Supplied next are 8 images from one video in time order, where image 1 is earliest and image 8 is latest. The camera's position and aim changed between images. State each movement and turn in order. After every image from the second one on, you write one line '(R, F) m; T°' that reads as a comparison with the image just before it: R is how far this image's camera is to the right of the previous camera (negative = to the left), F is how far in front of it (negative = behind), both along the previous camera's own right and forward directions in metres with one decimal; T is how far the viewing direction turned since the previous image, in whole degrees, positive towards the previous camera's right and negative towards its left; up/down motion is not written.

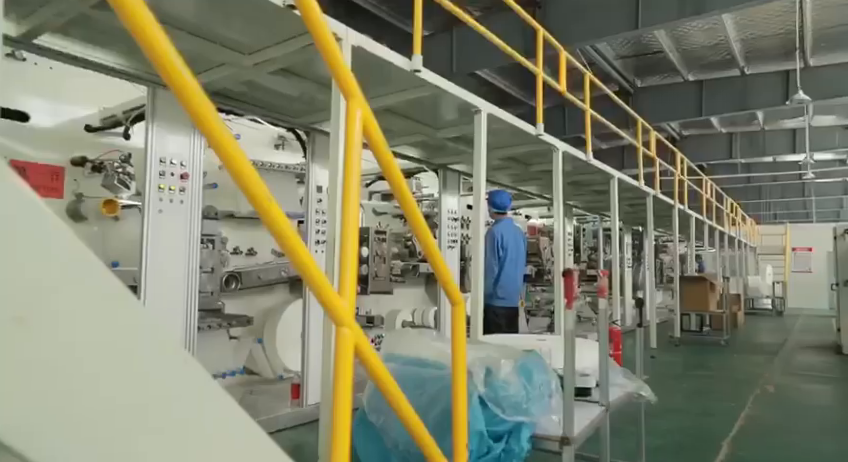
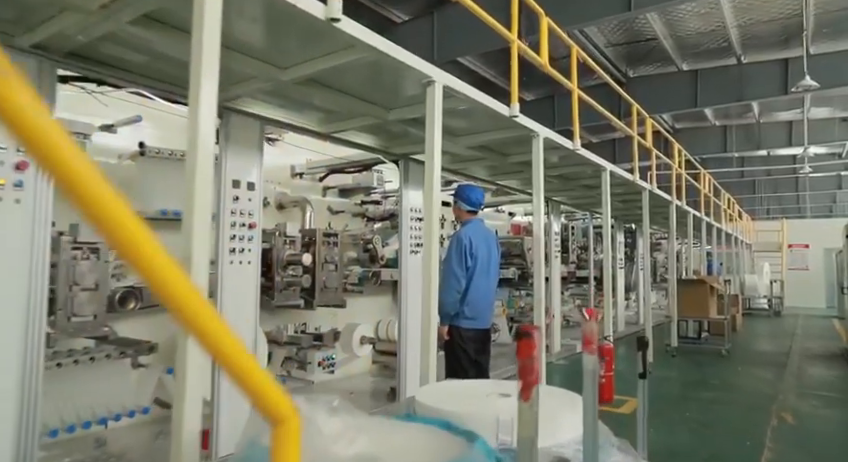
(+0.3, +0.8) m; +1°
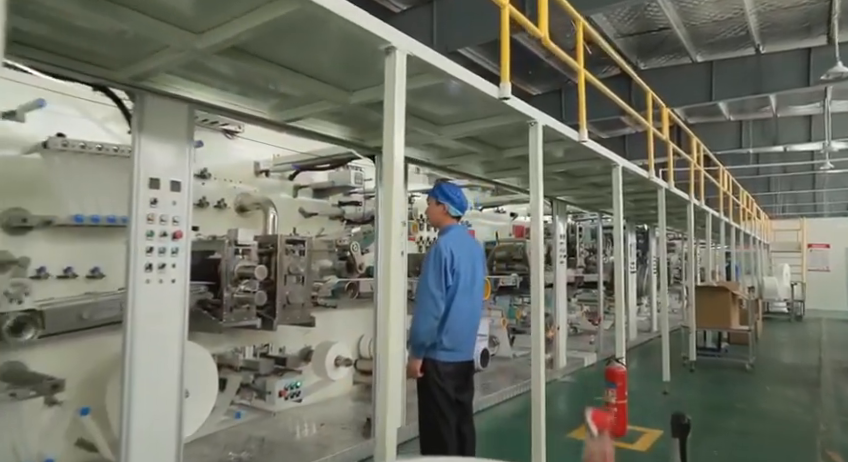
(+0.2, +0.6) m; -1°
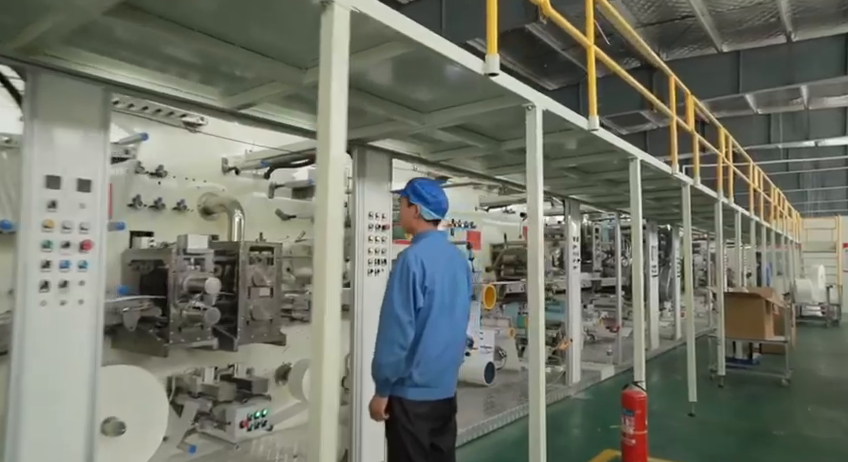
(+0.2, +0.5) m; -2°
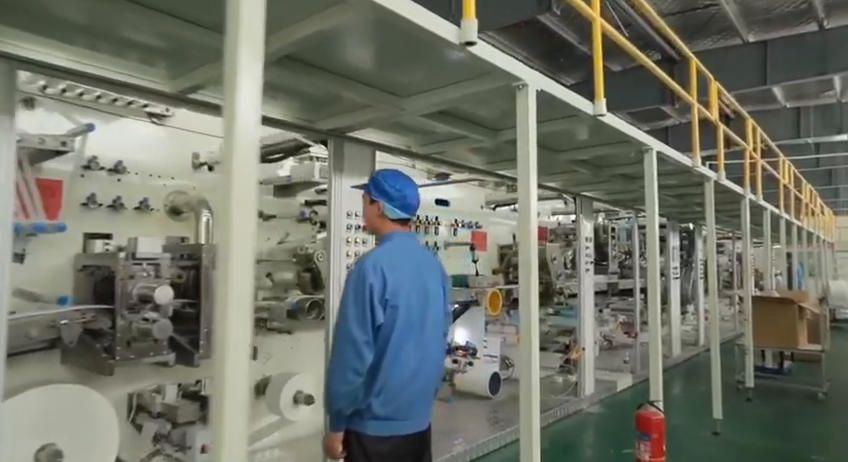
(+0.2, +0.4) m; -2°
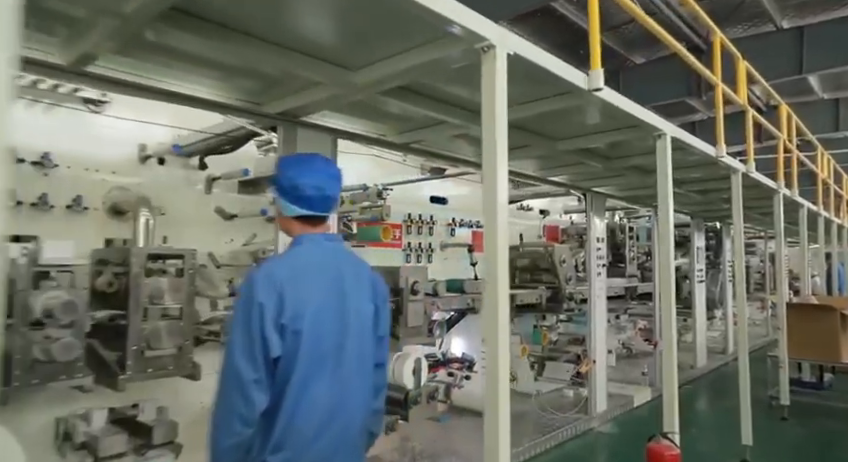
(+0.3, +0.5) m; -3°
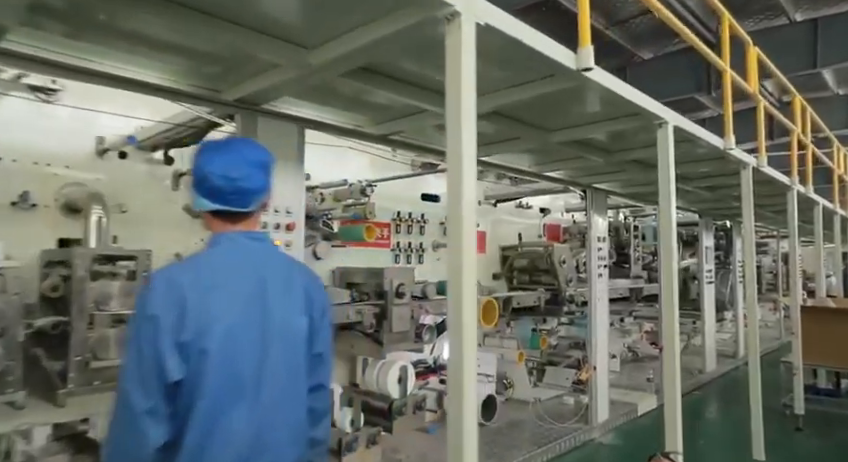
(+0.2, +0.2) m; -1°
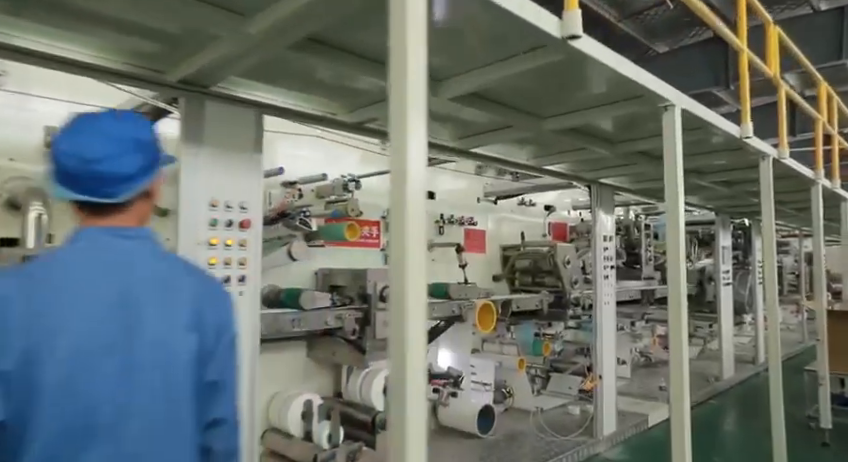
(+0.2, +0.3) m; -2°
